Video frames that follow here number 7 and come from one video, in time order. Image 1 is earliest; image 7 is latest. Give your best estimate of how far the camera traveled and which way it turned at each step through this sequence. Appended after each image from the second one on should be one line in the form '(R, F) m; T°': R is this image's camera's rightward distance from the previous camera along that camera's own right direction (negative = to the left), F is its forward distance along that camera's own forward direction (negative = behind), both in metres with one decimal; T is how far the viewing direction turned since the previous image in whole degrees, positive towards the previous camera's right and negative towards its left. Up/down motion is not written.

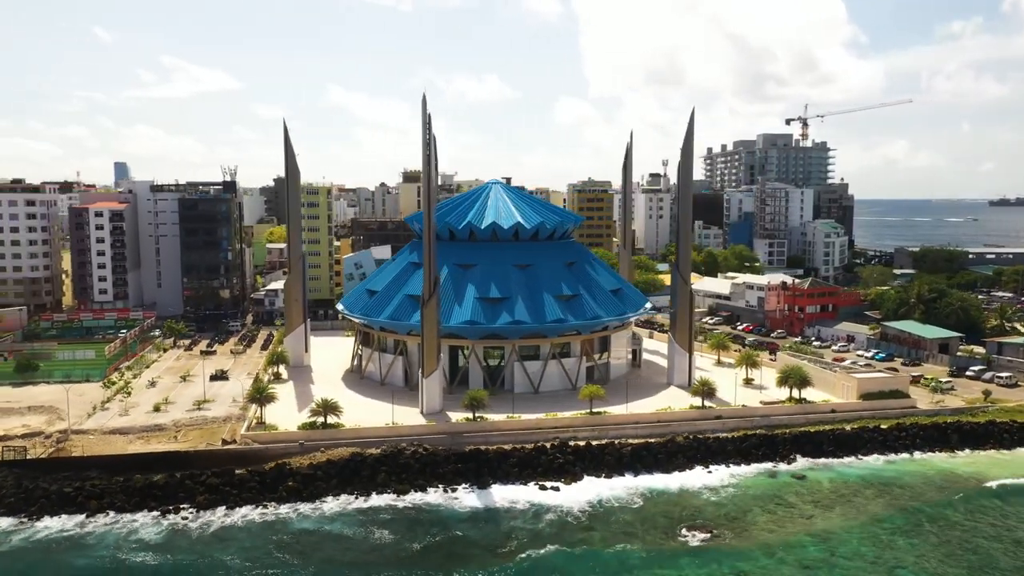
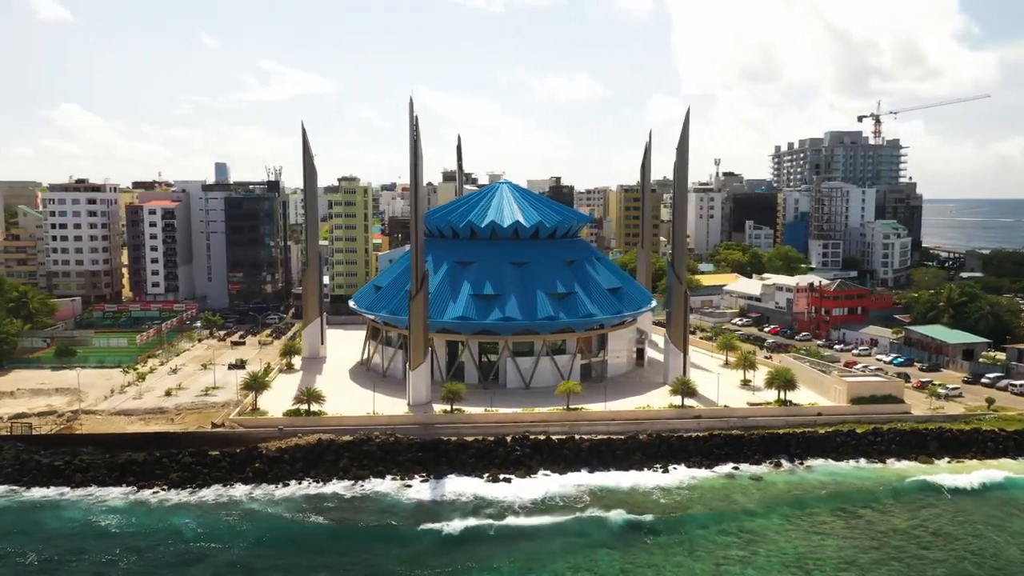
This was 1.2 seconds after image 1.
(+7.0, -1.0) m; -6°
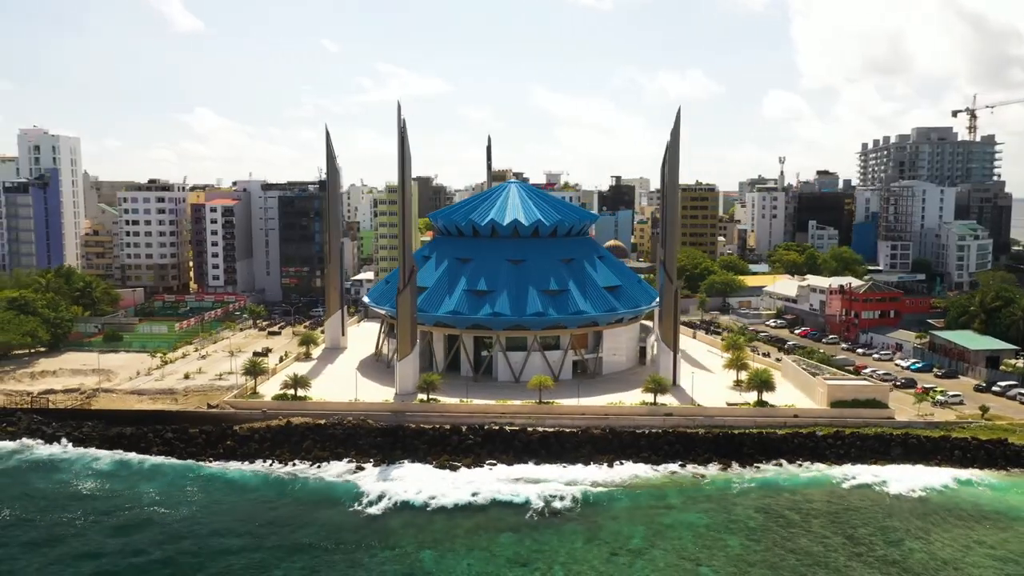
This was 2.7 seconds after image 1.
(+8.8, -1.2) m; -7°
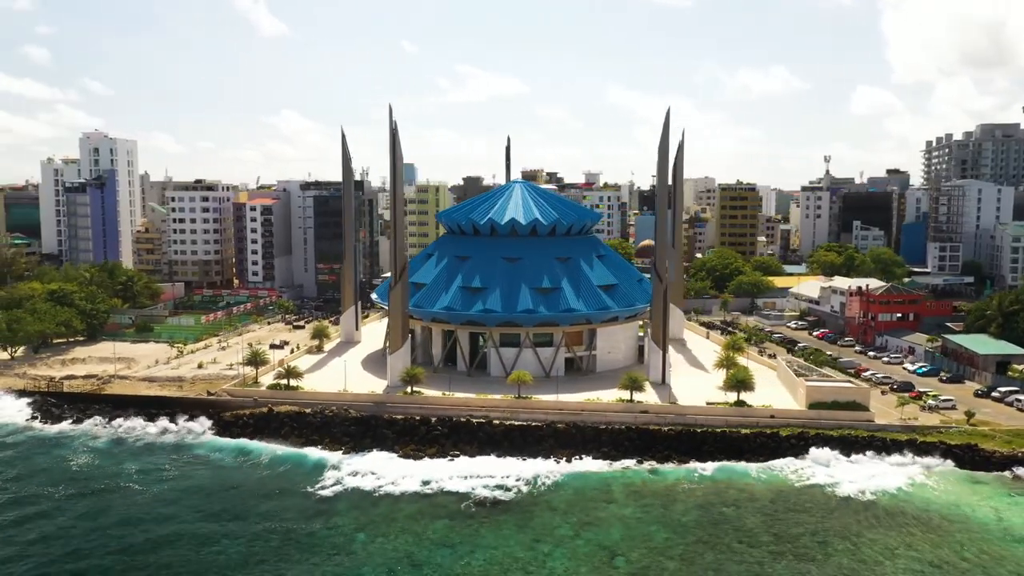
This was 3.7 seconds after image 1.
(+6.4, -1.1) m; -5°
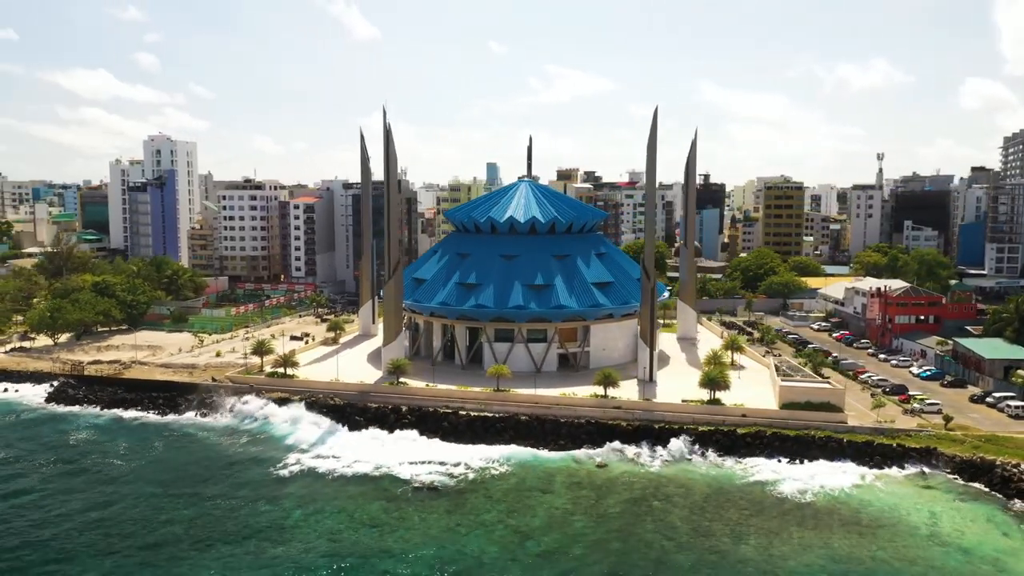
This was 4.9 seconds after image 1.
(+7.3, -1.2) m; -6°
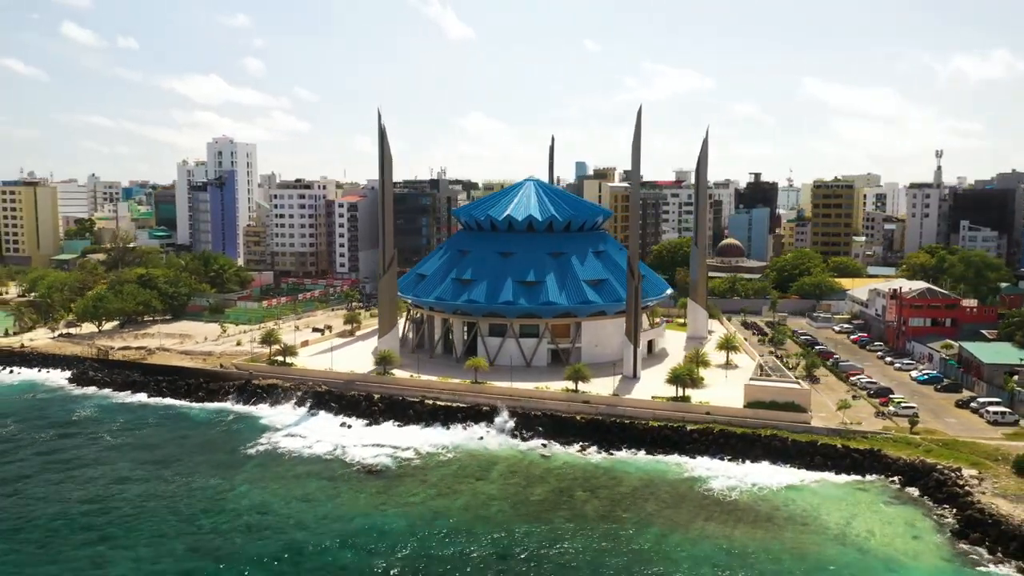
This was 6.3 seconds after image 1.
(+8.2, -1.3) m; -6°
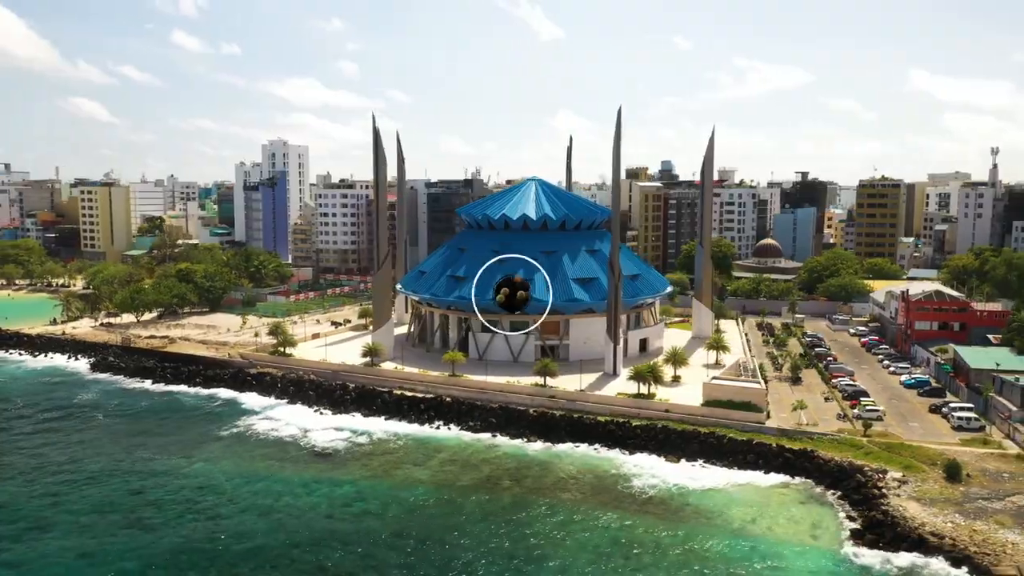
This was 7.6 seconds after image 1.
(+8.2, -1.3) m; -6°
